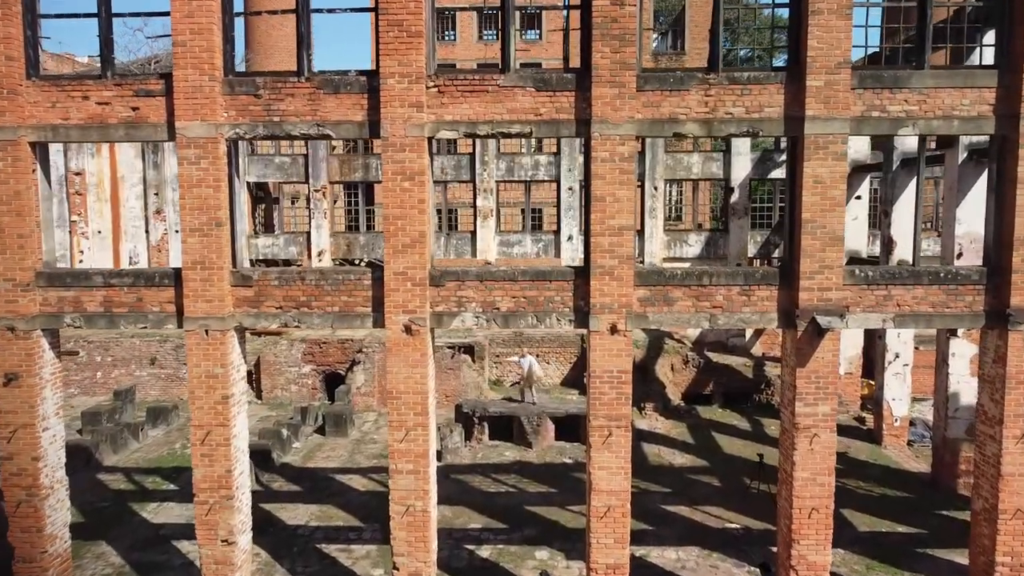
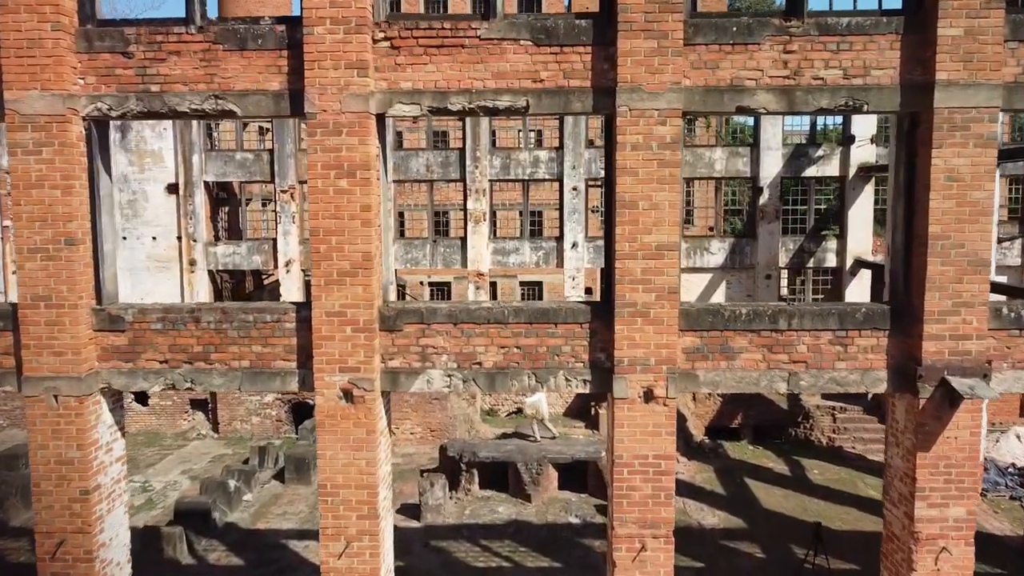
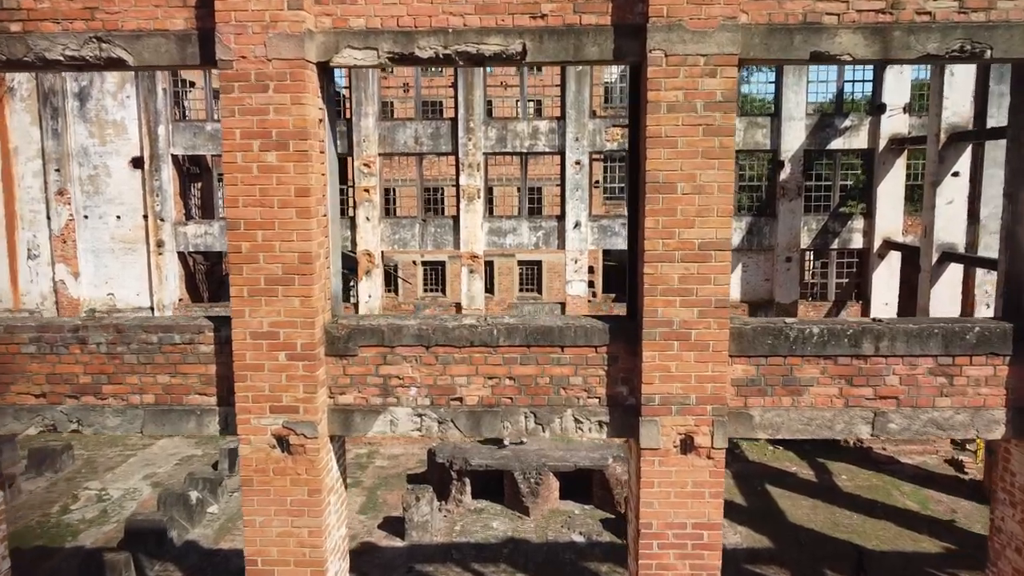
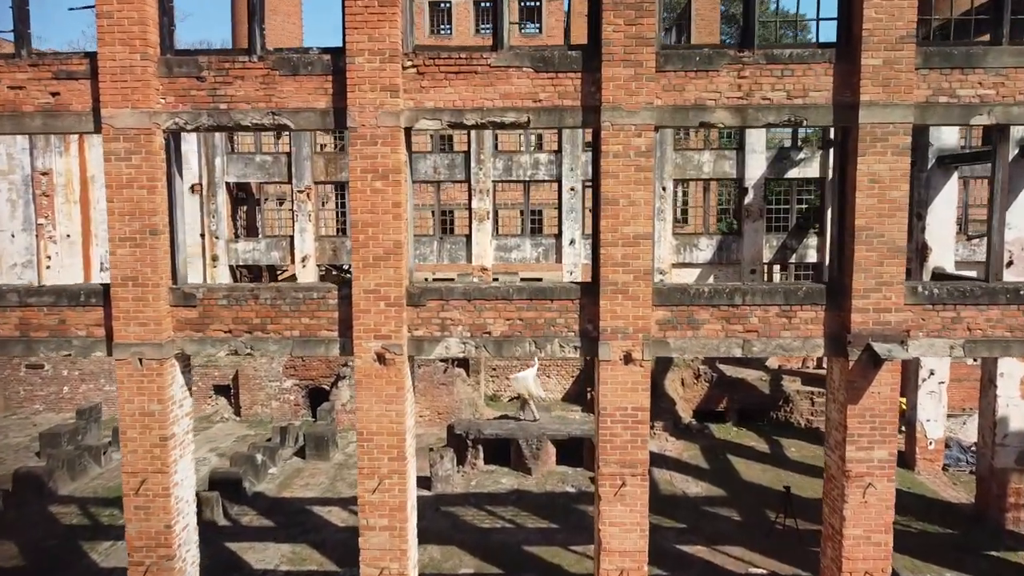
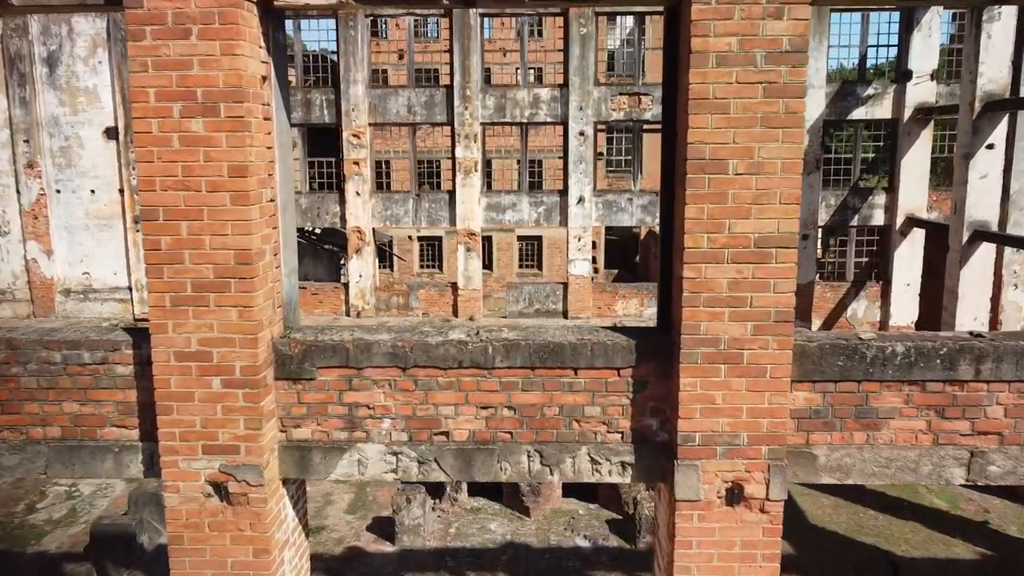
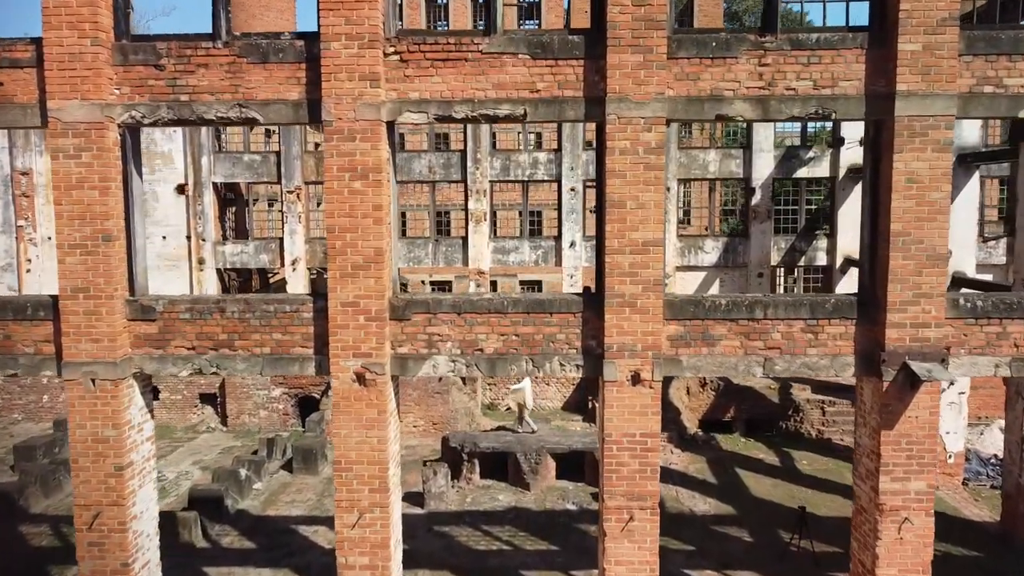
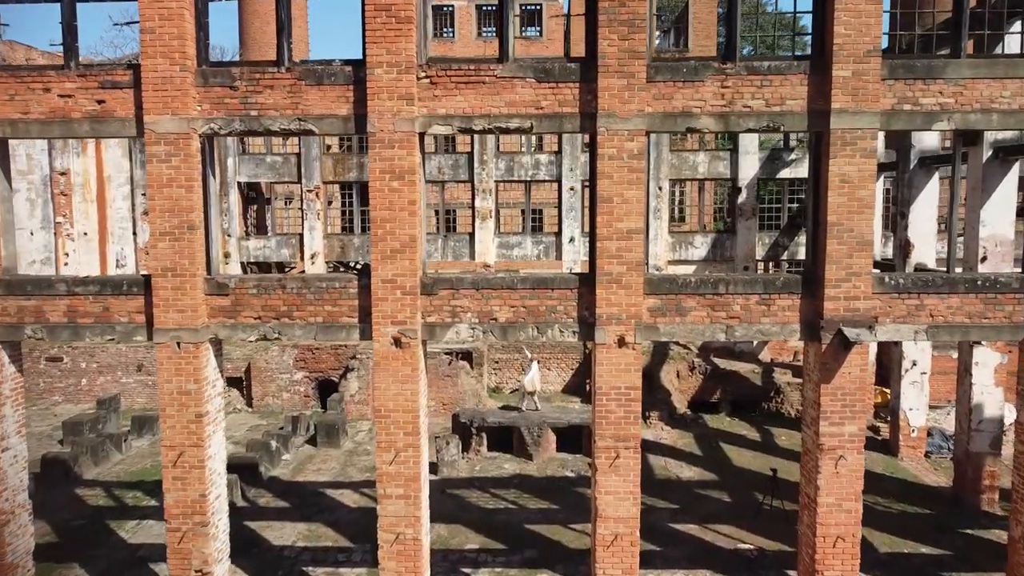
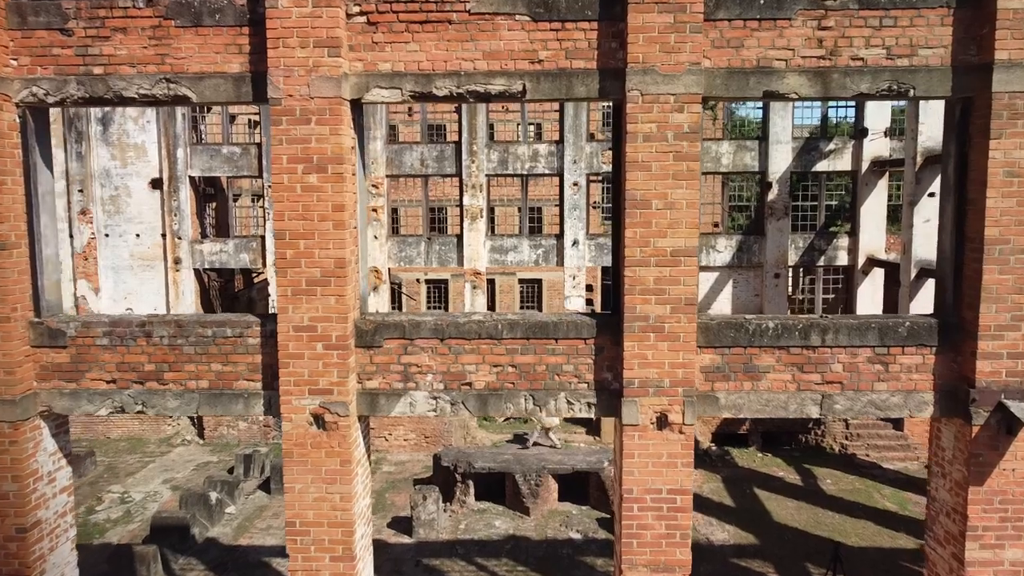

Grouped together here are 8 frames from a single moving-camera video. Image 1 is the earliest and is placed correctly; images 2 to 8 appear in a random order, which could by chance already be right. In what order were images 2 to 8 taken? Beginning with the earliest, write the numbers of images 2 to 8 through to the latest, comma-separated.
7, 4, 6, 2, 8, 3, 5
